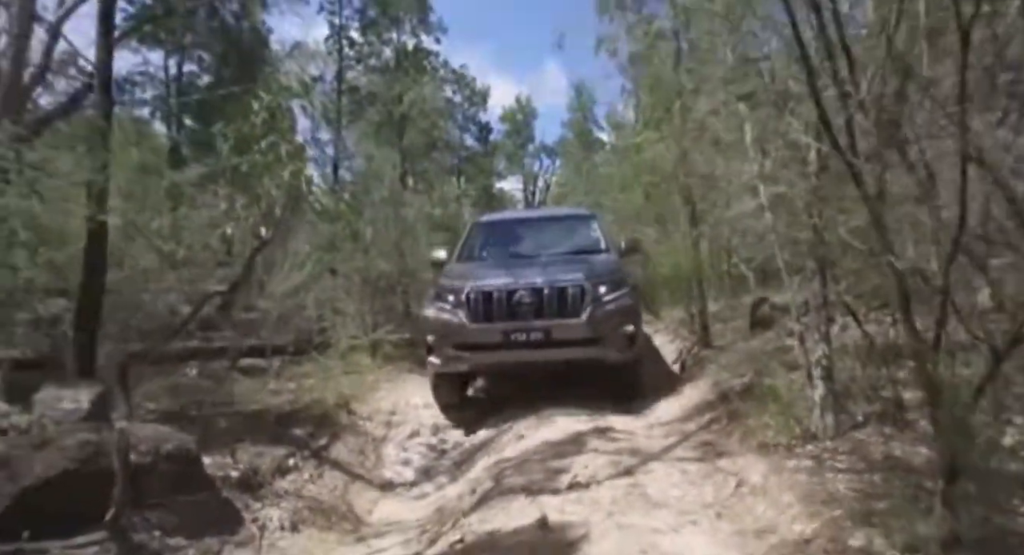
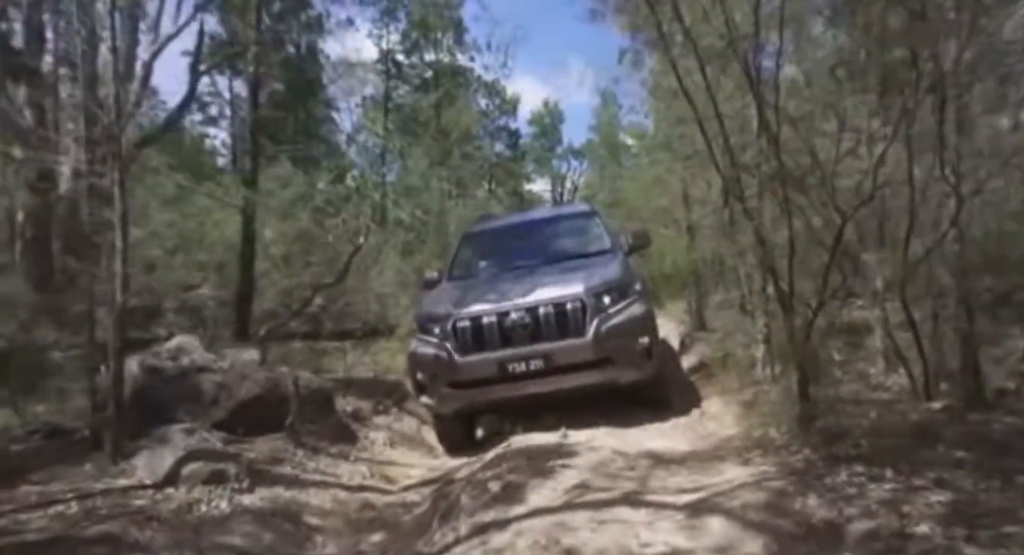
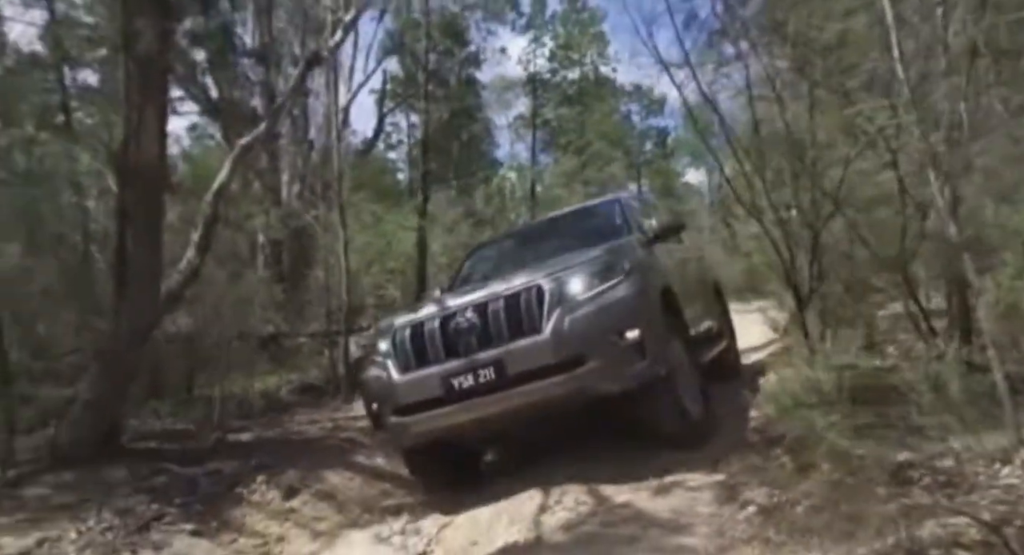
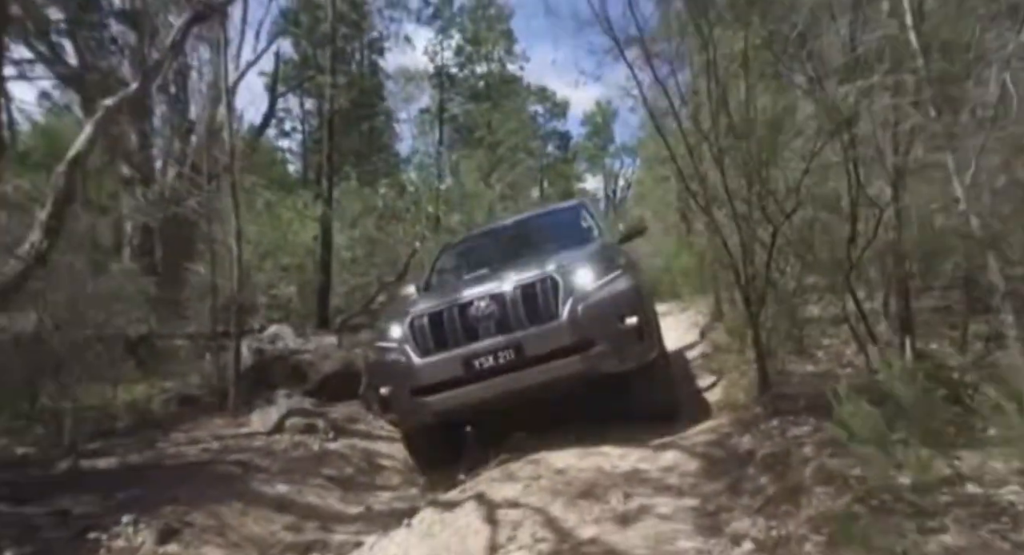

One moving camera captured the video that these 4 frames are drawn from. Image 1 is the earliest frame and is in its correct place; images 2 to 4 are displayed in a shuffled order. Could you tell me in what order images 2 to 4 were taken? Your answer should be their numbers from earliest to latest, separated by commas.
2, 4, 3
